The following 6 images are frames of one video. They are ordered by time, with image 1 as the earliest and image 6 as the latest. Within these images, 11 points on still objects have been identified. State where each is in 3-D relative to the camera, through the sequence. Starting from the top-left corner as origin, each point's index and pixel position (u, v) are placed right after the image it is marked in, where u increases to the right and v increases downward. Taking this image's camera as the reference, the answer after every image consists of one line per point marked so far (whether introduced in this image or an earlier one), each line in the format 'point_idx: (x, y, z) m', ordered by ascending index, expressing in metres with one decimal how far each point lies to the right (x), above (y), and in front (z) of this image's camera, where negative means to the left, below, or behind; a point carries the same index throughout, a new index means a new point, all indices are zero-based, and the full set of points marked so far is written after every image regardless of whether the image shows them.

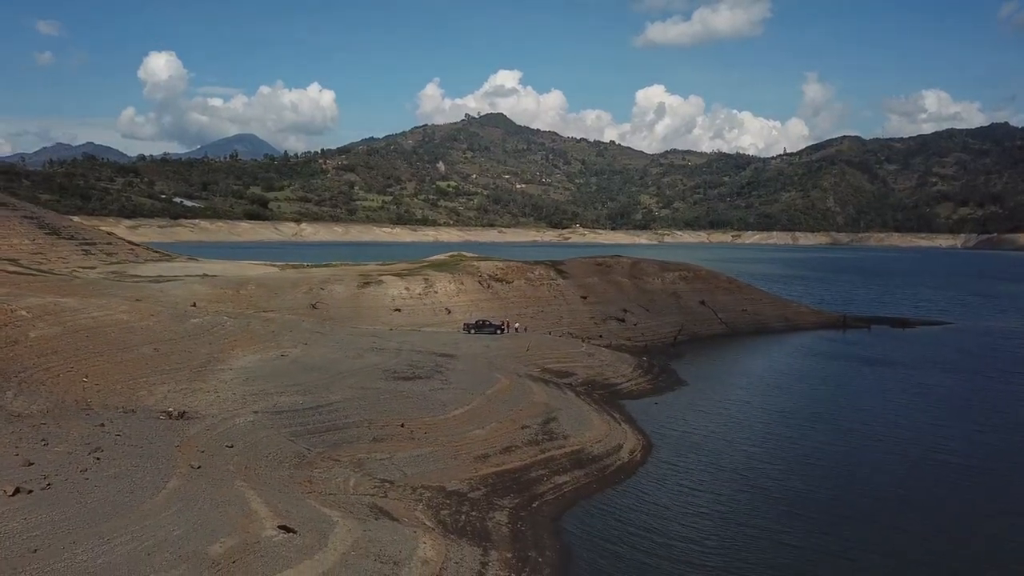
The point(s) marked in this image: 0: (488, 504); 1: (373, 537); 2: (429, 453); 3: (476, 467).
0: (-0.5, -4.6, +17.5) m
1: (-2.5, -4.3, +14.3) m
2: (-2.0, -4.0, +19.6) m
3: (-0.9, -4.2, +19.3) m
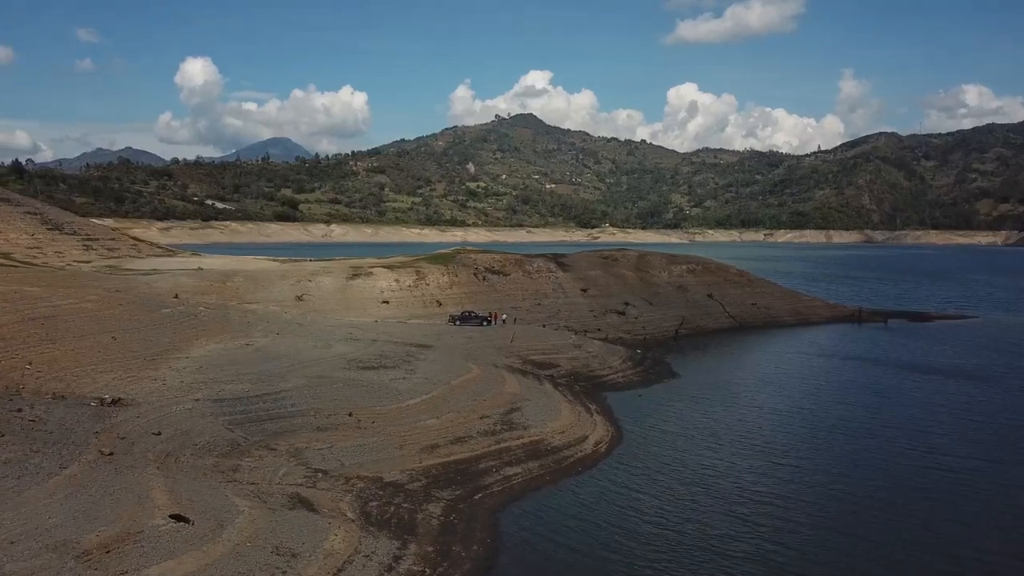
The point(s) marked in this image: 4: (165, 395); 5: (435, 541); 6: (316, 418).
0: (-1.8, -4.2, +16.5) m
1: (-3.9, -3.9, +13.3) m
2: (-3.2, -3.5, +18.7) m
3: (-2.0, -3.8, +18.3) m
4: (-8.3, -2.6, +19.6) m
5: (-1.4, -4.5, +14.4) m
6: (-4.7, -3.1, +19.5) m
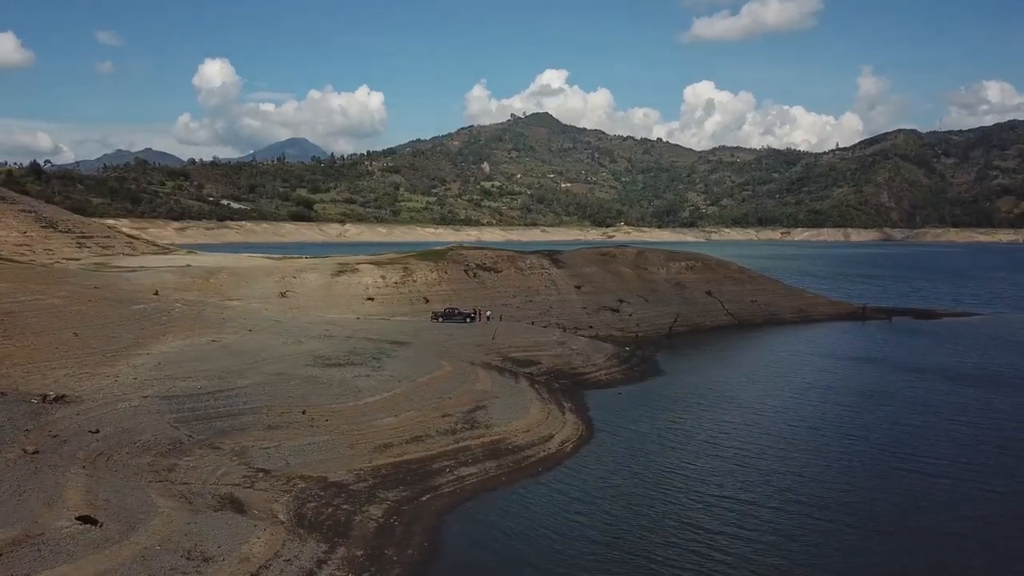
0: (-2.8, -4.1, +15.9) m
1: (-4.9, -3.8, +12.7) m
2: (-4.1, -3.4, +18.0) m
3: (-3.0, -3.7, +17.6) m
4: (-9.3, -2.4, +19.0) m
5: (-2.4, -4.3, +13.8) m
6: (-5.6, -2.9, +18.8) m
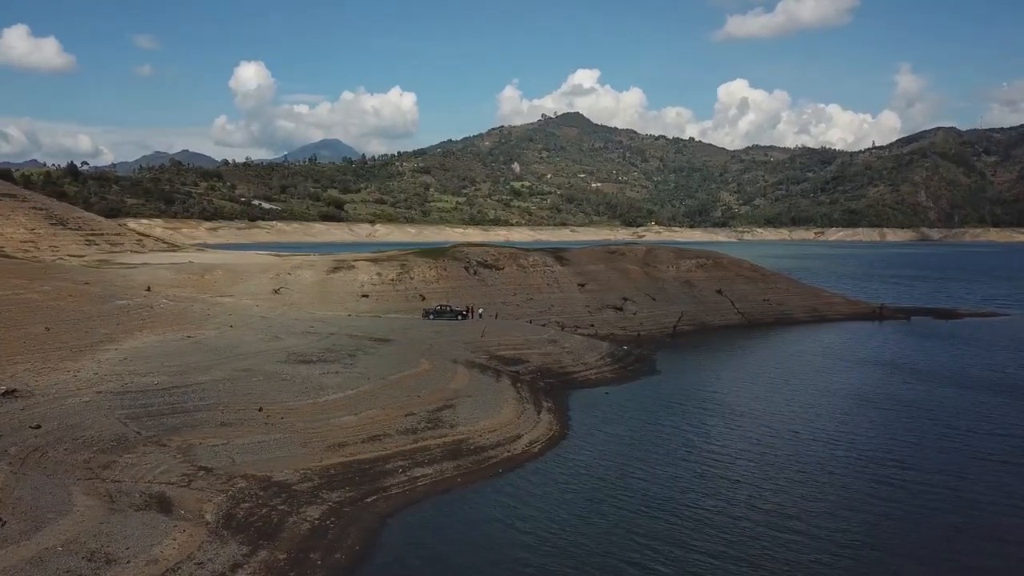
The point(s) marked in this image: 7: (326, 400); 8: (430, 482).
0: (-3.8, -3.9, +15.3) m
1: (-6.1, -3.6, +12.2) m
2: (-5.0, -3.2, +17.5) m
3: (-4.0, -3.5, +17.1) m
4: (-10.2, -2.3, +18.7) m
5: (-3.5, -4.2, +13.2) m
6: (-6.5, -2.8, +18.4) m
7: (-4.5, -2.7, +19.7) m
8: (-1.7, -4.0, +16.8) m
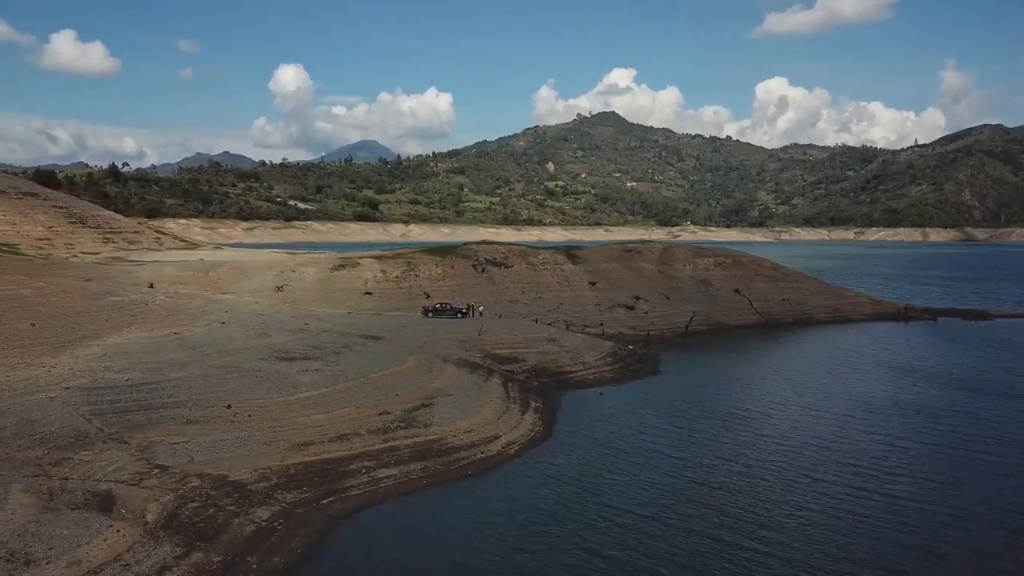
0: (-4.6, -3.8, +14.8) m
1: (-6.9, -3.5, +11.9) m
2: (-5.7, -3.1, +17.1) m
3: (-4.6, -3.4, +16.6) m
4: (-10.8, -2.1, +18.5) m
5: (-4.4, -4.1, +12.7) m
6: (-7.1, -2.7, +18.0) m
7: (-5.0, -2.6, +19.3) m
8: (-2.4, -3.9, +16.3) m
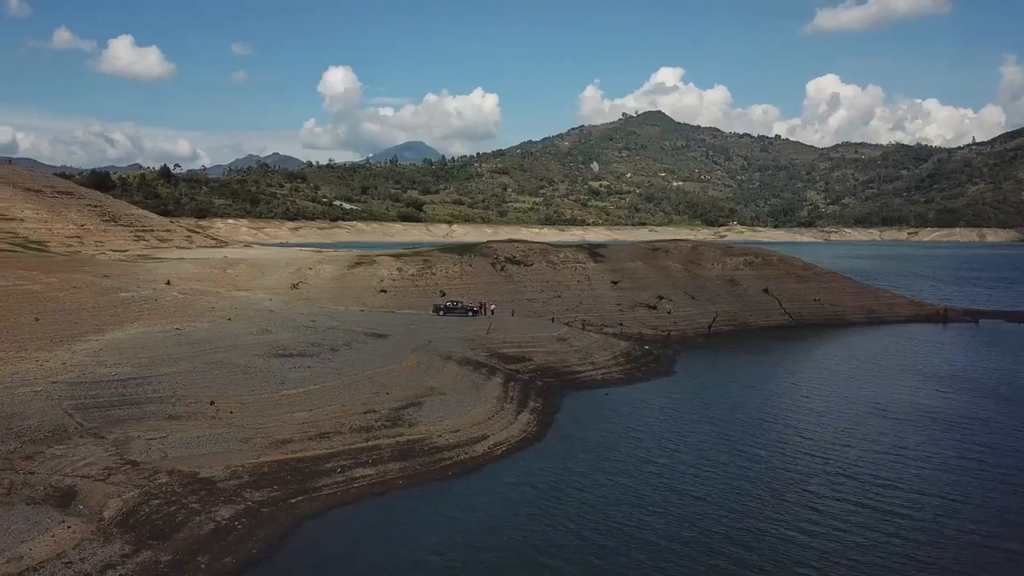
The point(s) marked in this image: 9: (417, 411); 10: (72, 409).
0: (-5.1, -3.7, +14.6) m
1: (-7.6, -3.4, +11.8) m
2: (-6.1, -3.0, +16.9) m
3: (-5.0, -3.3, +16.4) m
4: (-11.0, -2.0, +18.6) m
5: (-5.0, -4.0, +12.4) m
6: (-7.4, -2.6, +17.9) m
7: (-5.3, -2.5, +19.0) m
8: (-2.8, -3.8, +15.9) m
9: (-2.3, -2.9, +19.4) m
10: (-9.3, -2.6, +17.2) m
